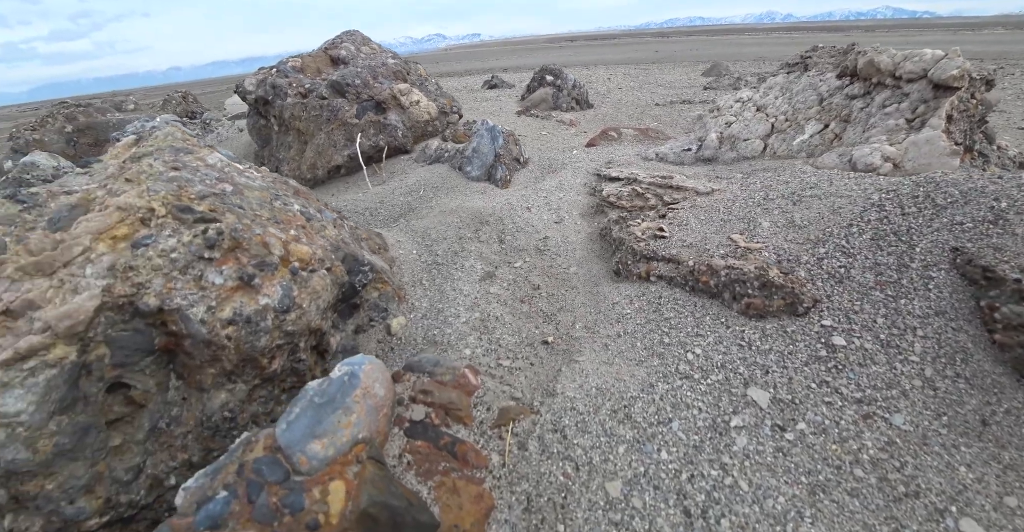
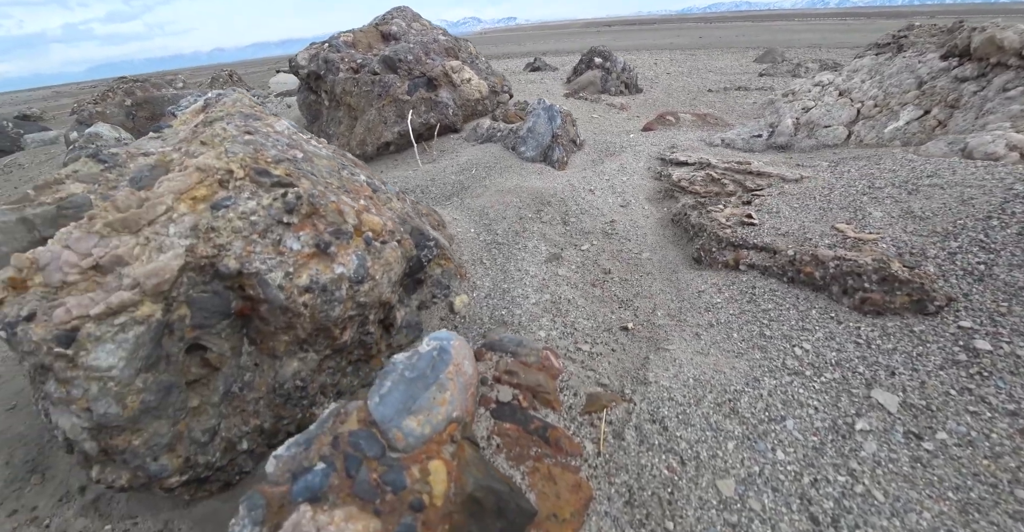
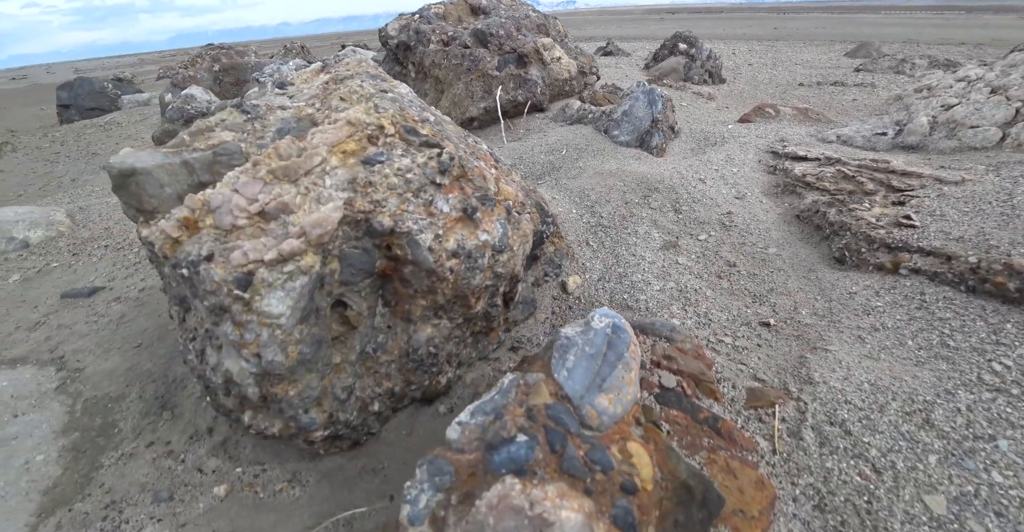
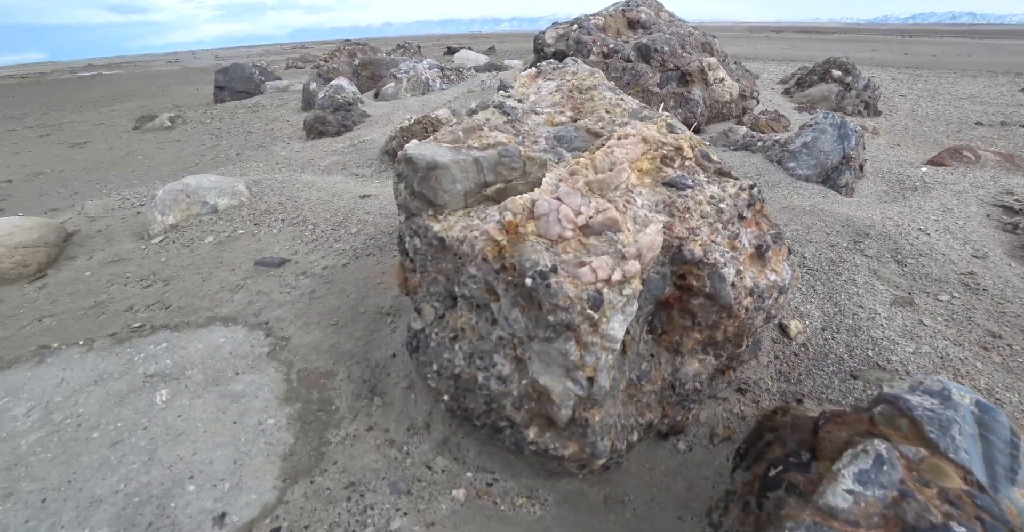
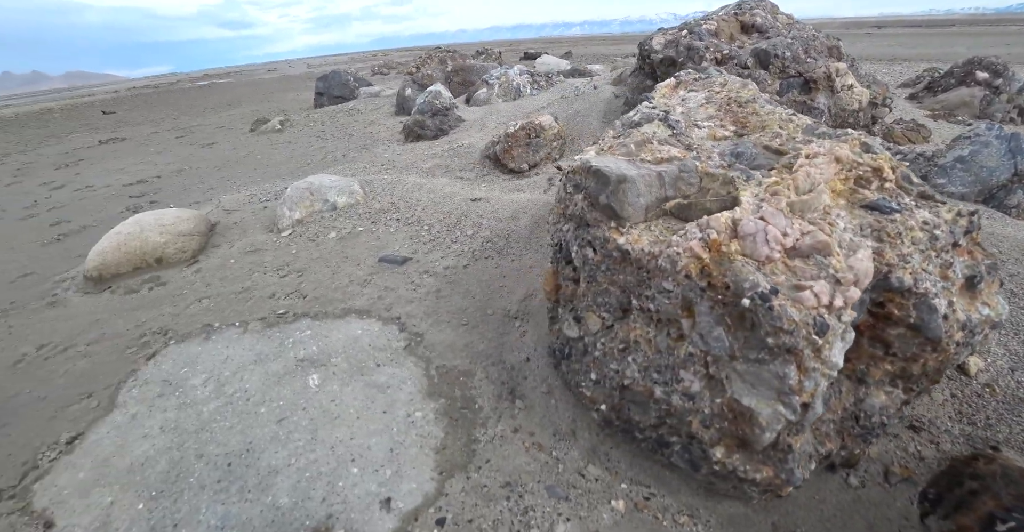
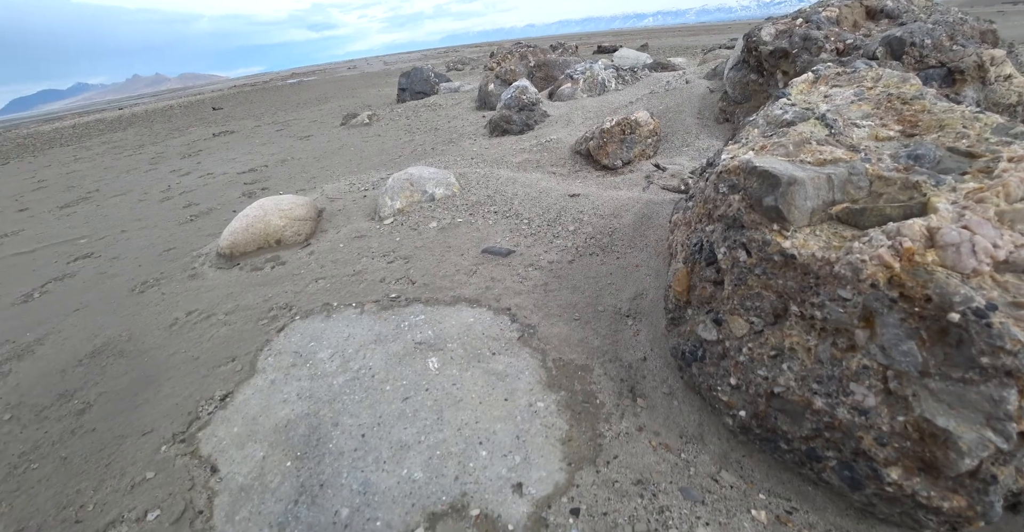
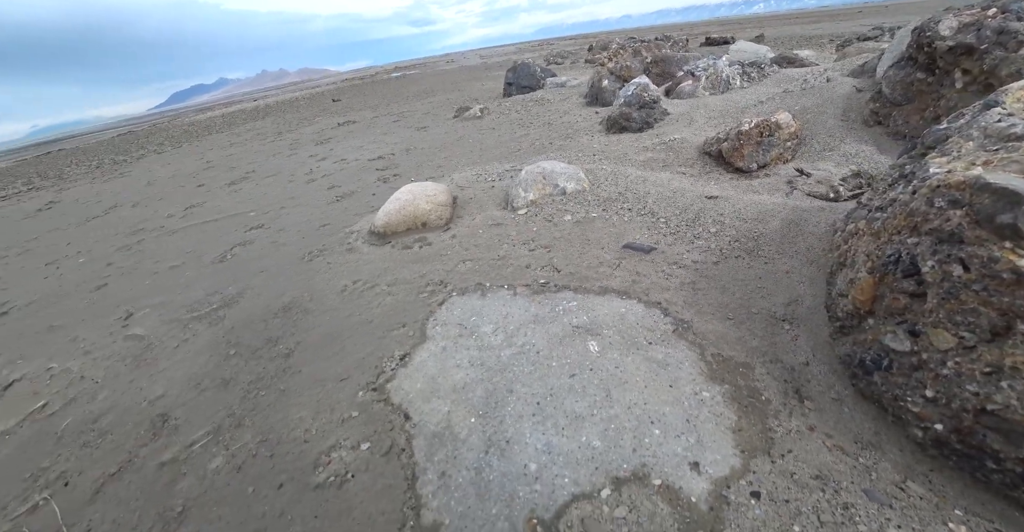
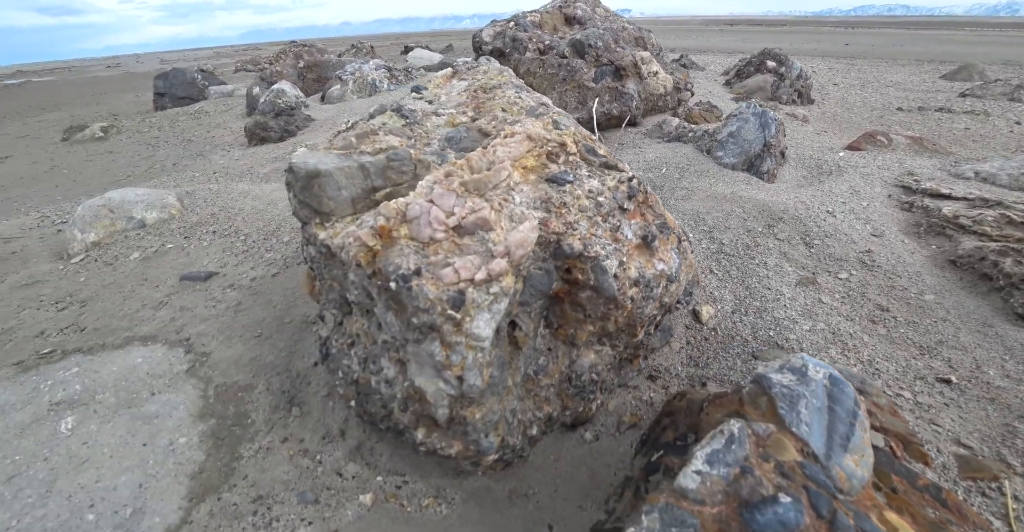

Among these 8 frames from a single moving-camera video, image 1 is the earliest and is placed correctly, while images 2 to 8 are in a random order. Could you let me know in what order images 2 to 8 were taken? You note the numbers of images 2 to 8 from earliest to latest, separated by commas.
2, 3, 8, 4, 5, 6, 7
